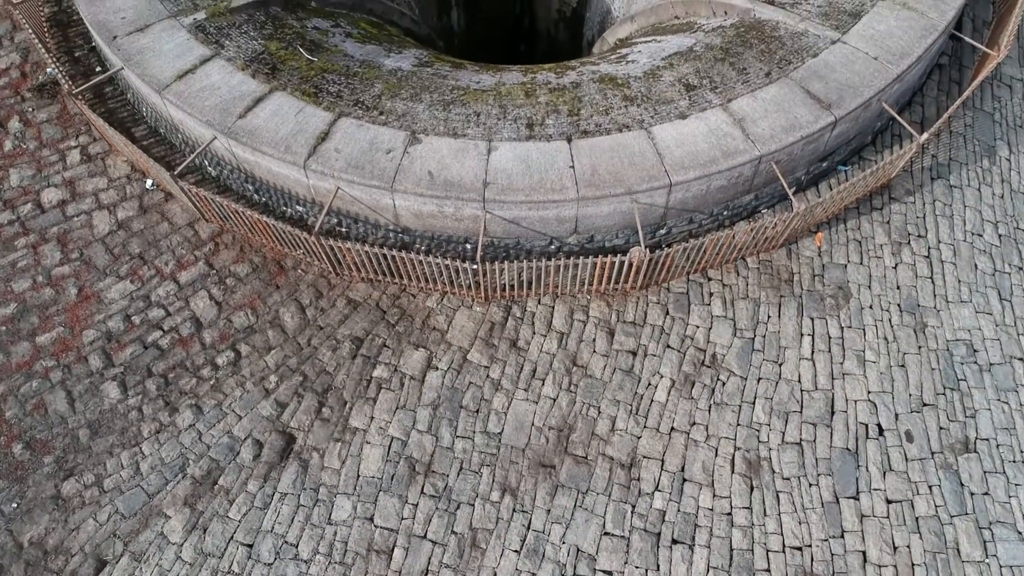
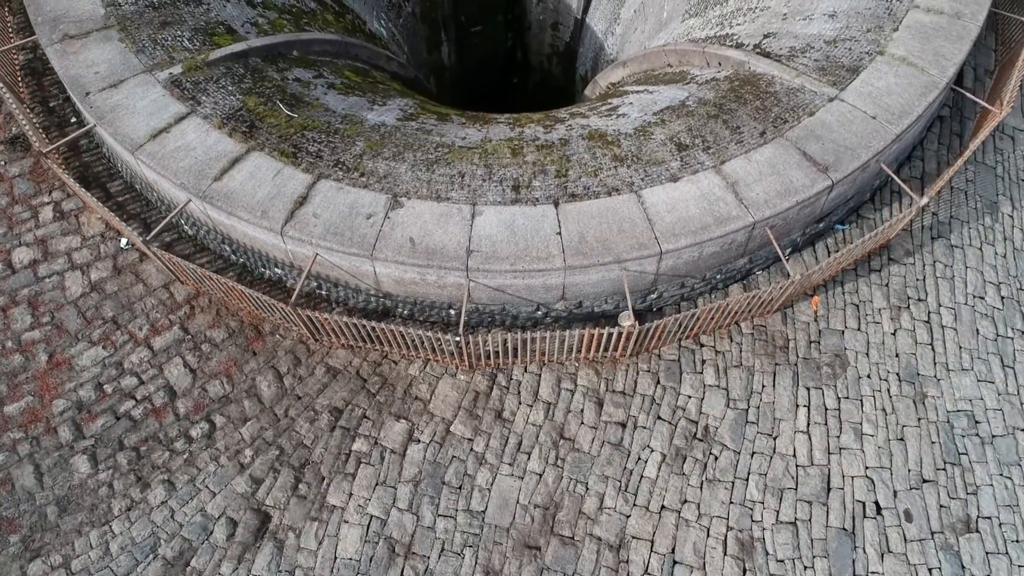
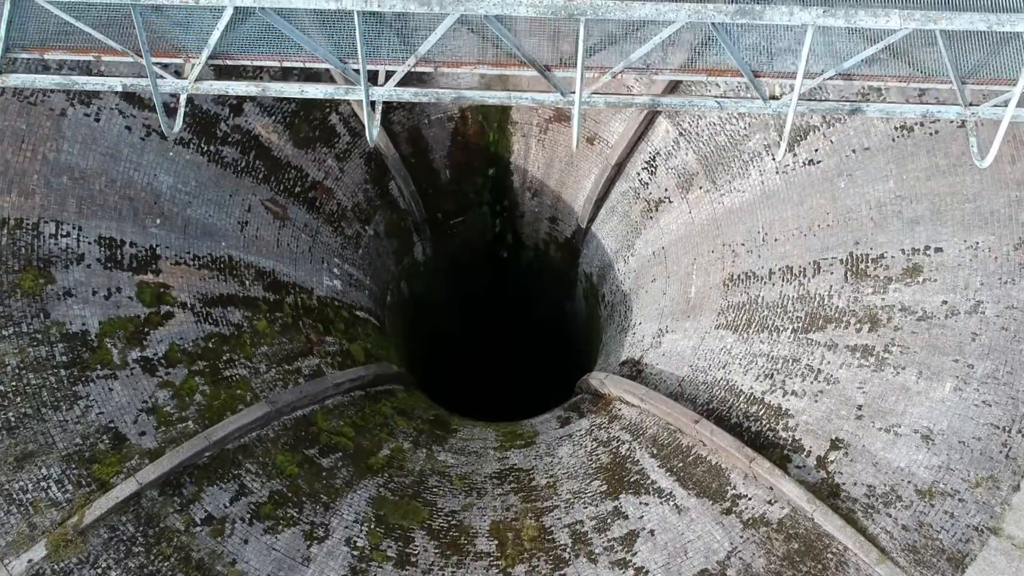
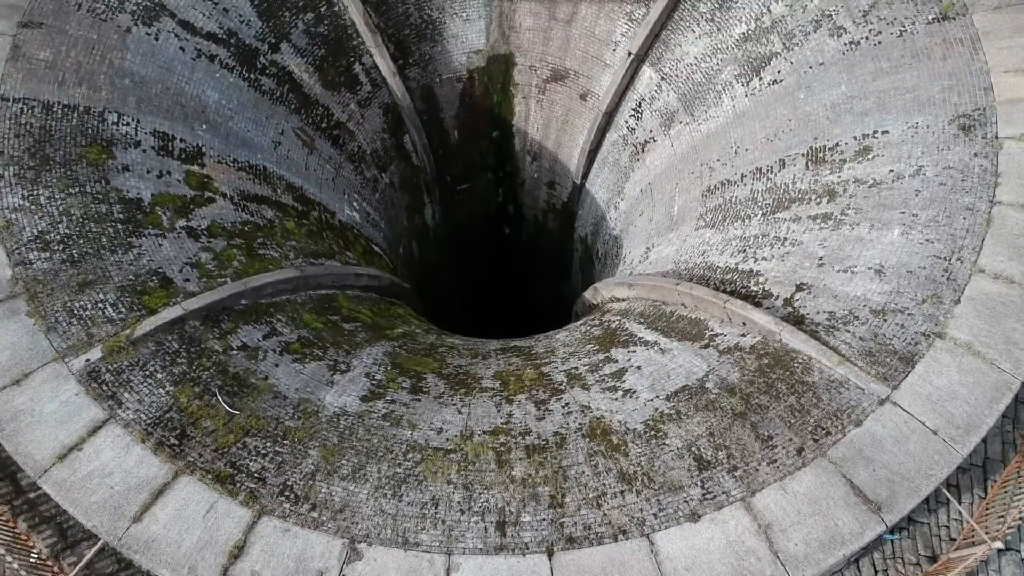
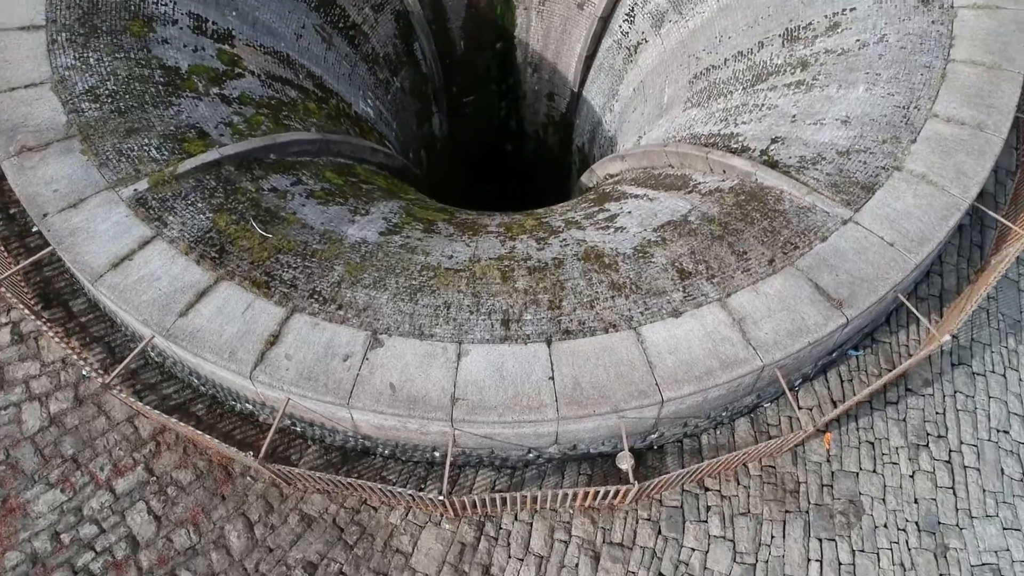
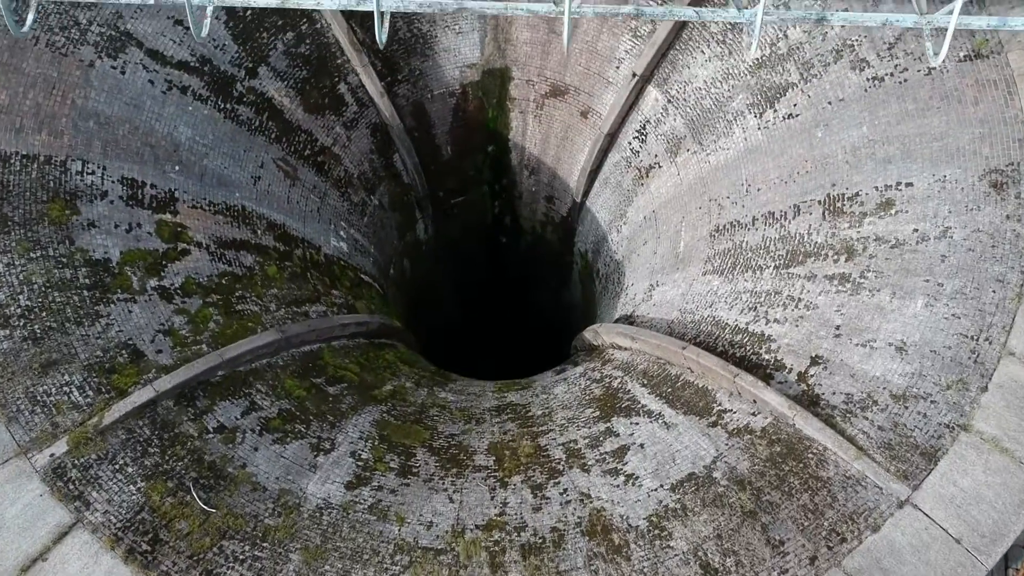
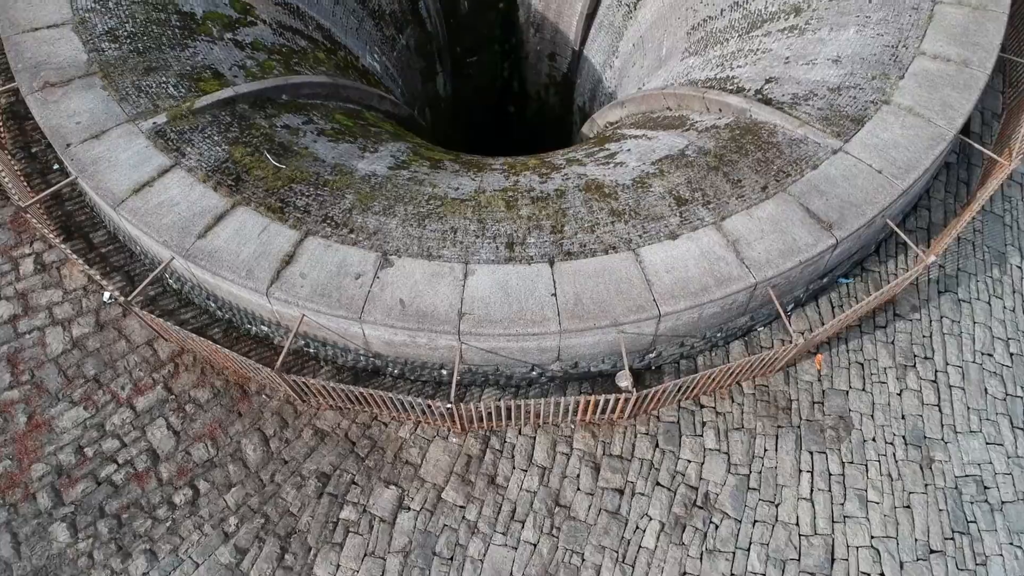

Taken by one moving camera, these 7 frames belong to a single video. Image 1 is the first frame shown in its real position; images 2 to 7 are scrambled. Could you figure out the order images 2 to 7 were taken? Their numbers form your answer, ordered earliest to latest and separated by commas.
2, 7, 5, 4, 6, 3
